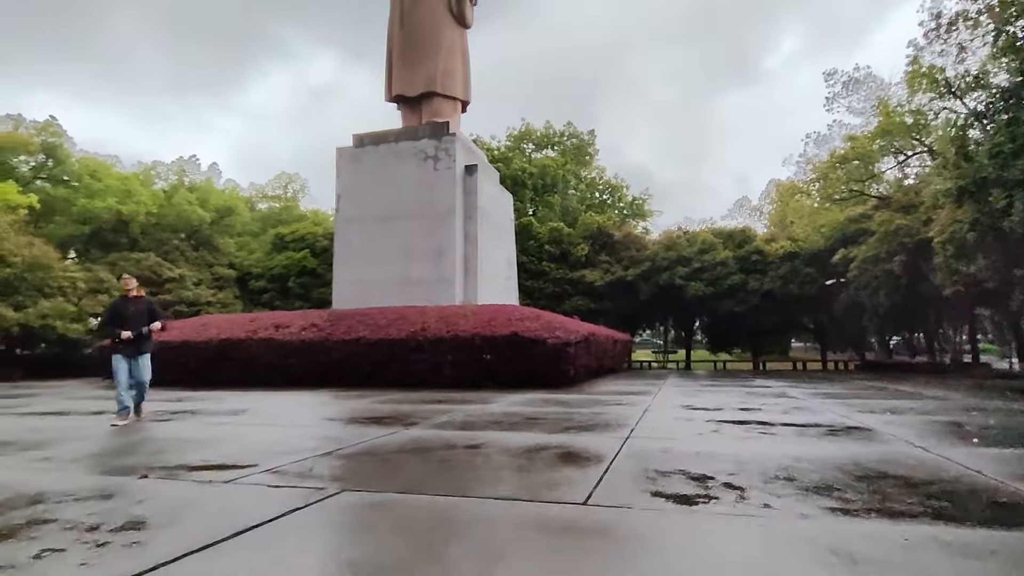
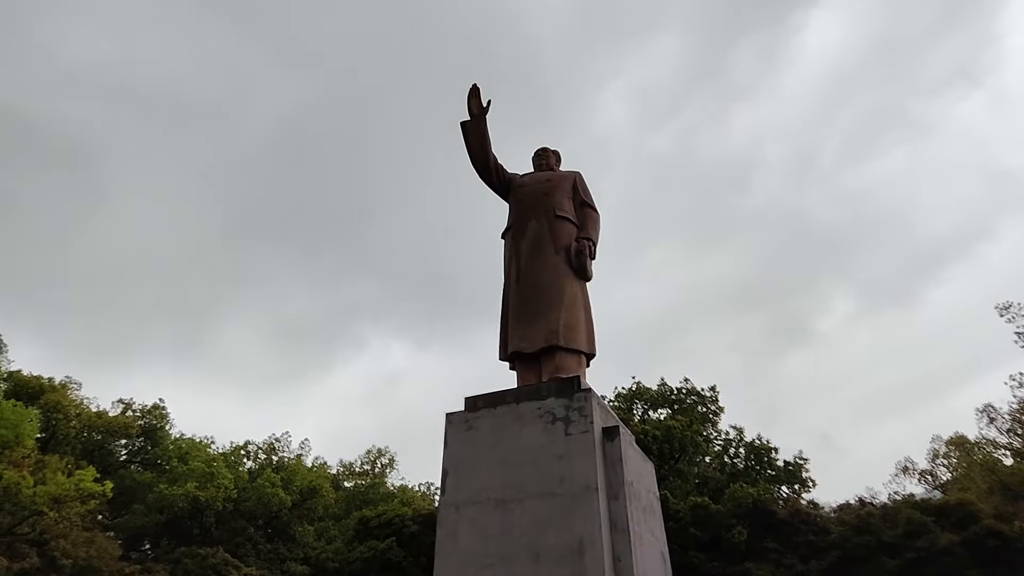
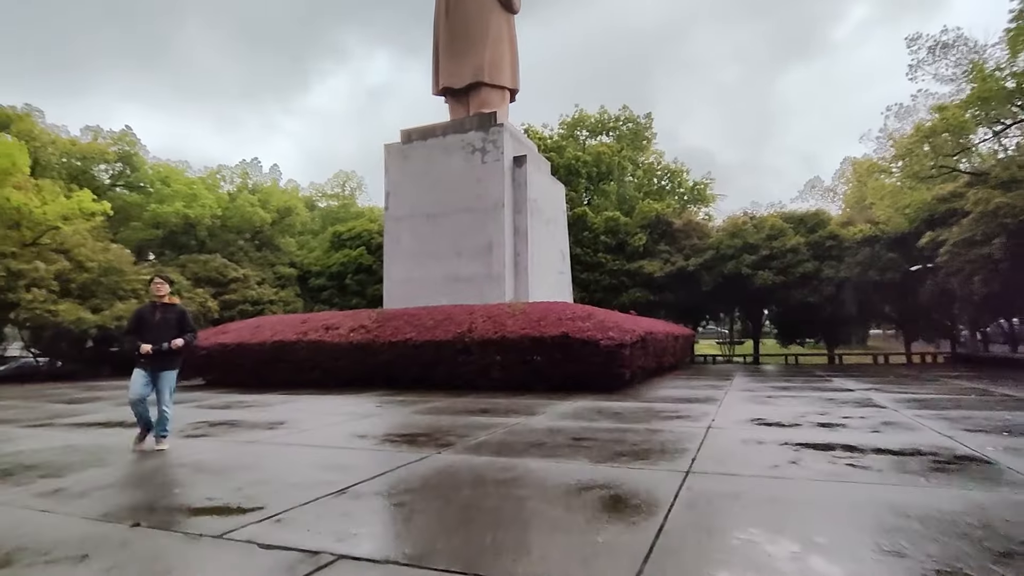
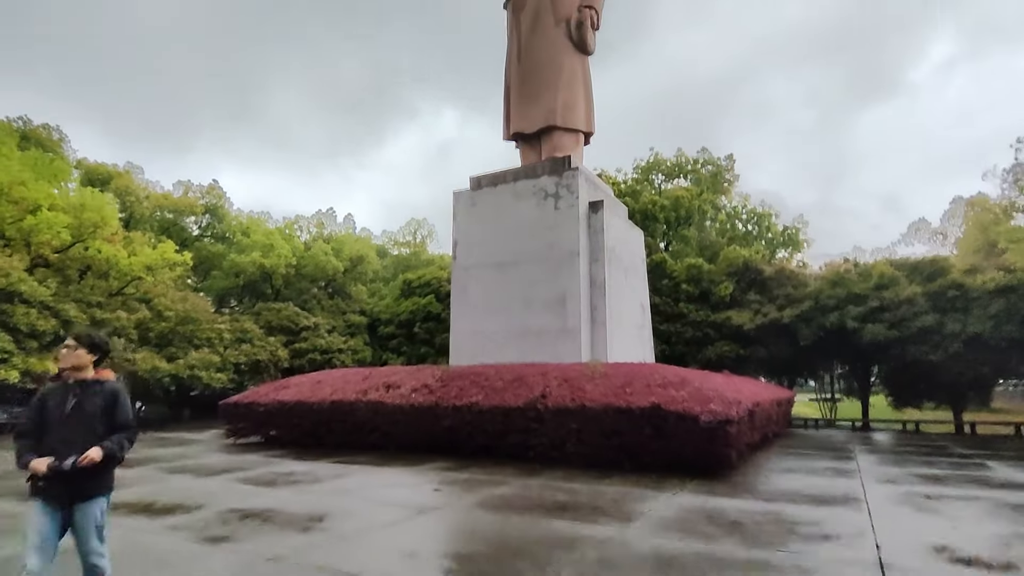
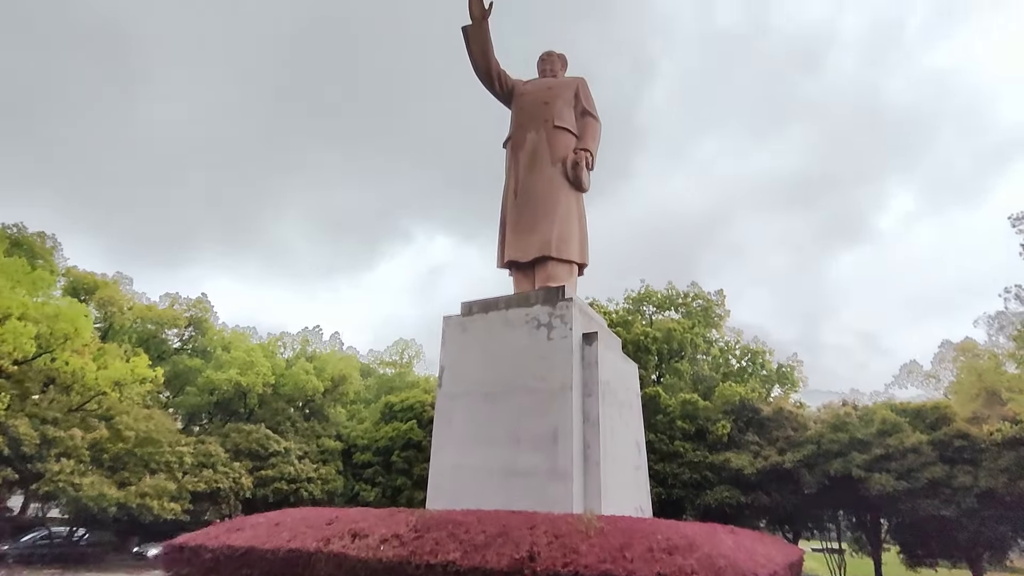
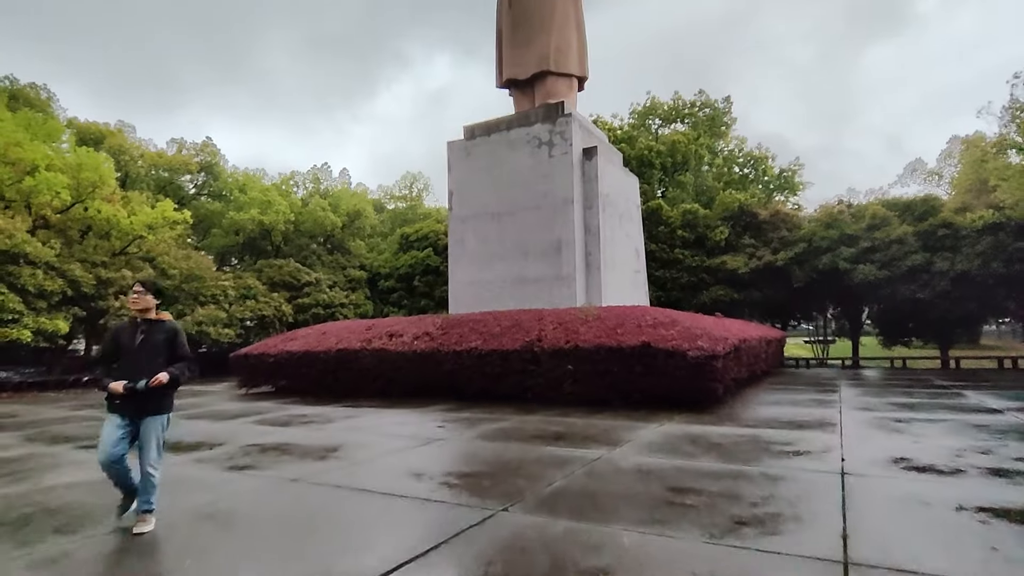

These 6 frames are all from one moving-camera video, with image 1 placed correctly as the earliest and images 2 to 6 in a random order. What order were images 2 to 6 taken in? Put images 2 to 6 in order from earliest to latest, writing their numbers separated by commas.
3, 6, 4, 5, 2
